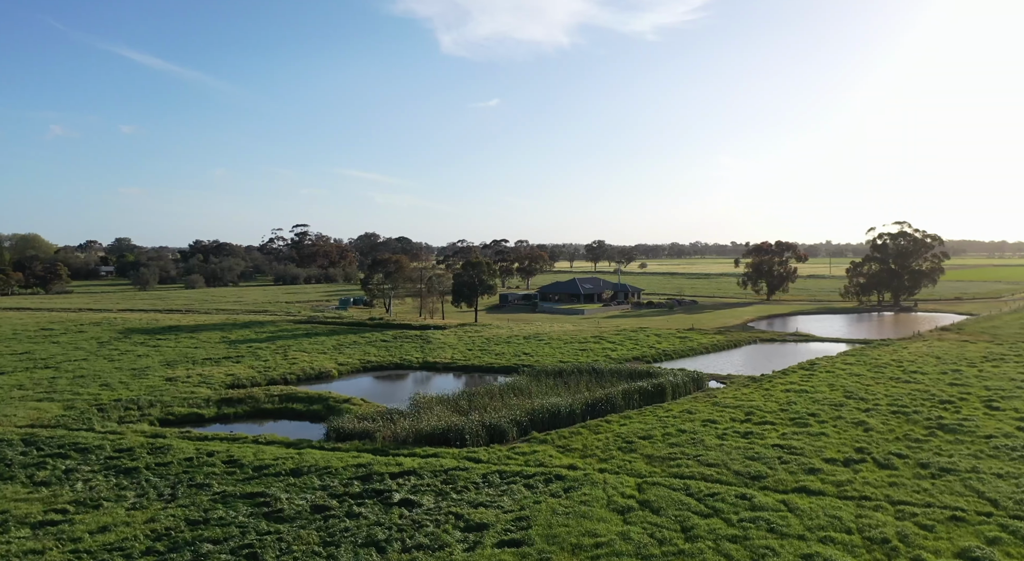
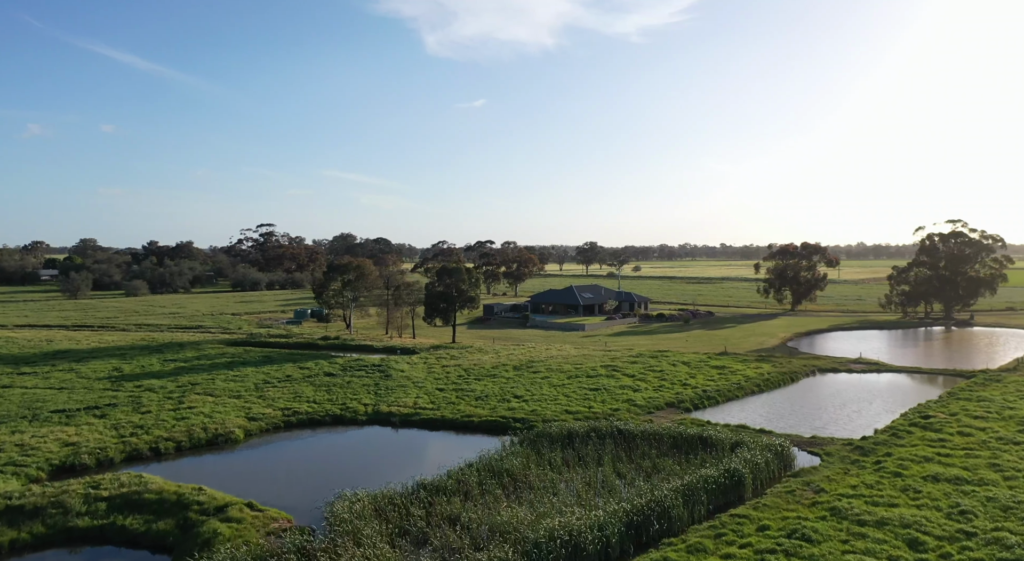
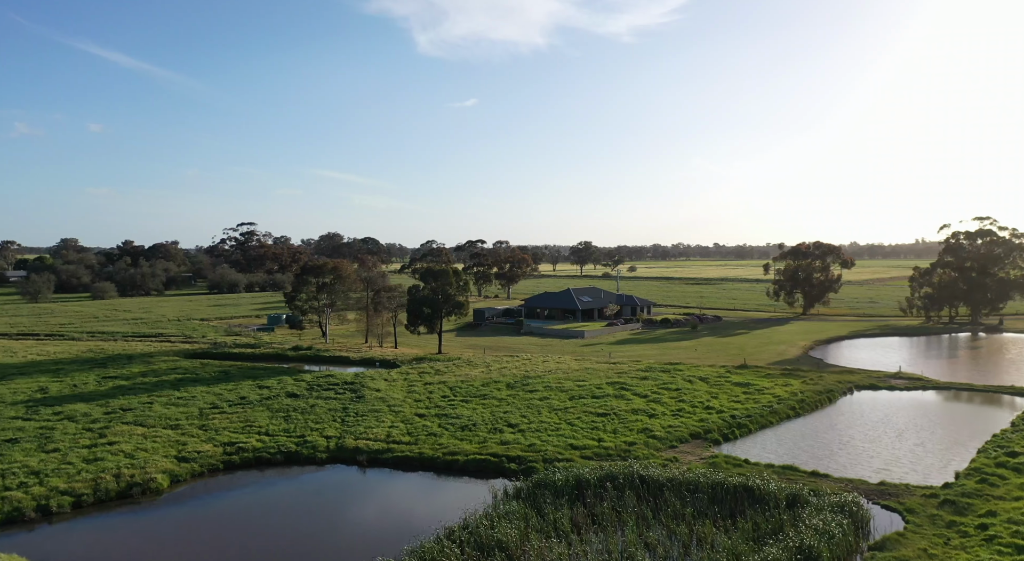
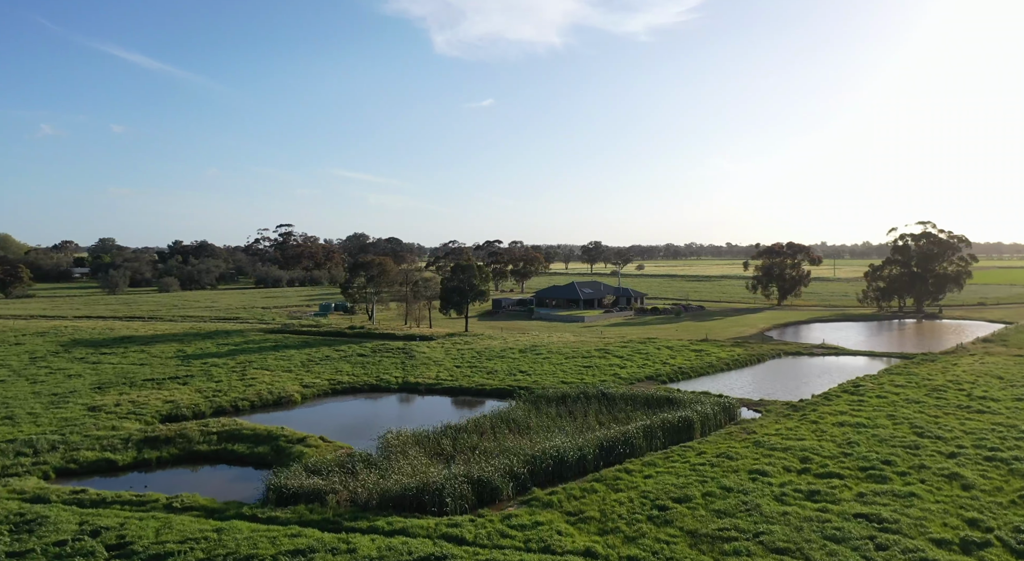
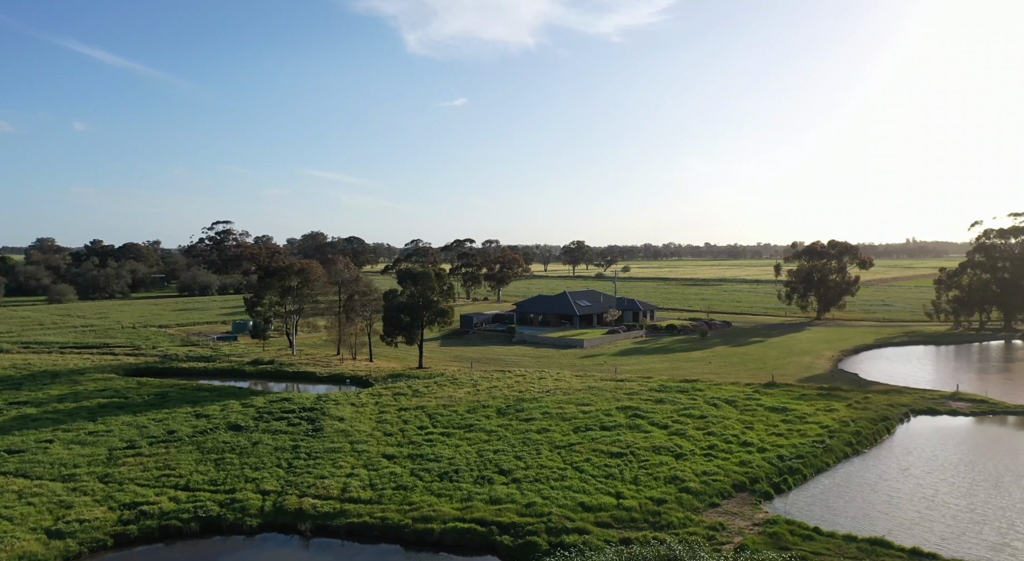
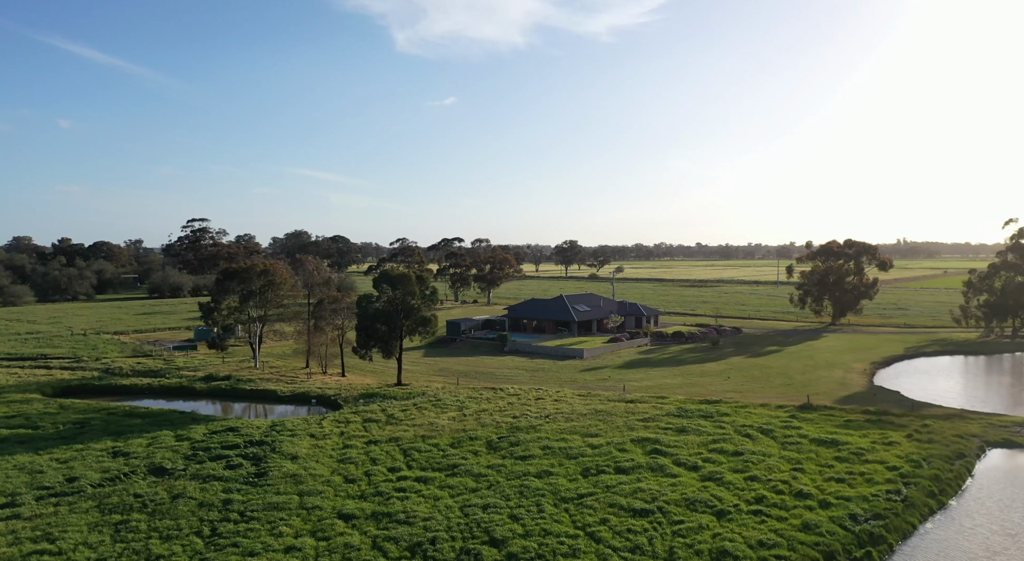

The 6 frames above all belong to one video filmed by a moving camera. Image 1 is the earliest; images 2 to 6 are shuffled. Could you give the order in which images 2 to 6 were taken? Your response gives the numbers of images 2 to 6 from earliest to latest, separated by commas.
4, 2, 3, 5, 6
